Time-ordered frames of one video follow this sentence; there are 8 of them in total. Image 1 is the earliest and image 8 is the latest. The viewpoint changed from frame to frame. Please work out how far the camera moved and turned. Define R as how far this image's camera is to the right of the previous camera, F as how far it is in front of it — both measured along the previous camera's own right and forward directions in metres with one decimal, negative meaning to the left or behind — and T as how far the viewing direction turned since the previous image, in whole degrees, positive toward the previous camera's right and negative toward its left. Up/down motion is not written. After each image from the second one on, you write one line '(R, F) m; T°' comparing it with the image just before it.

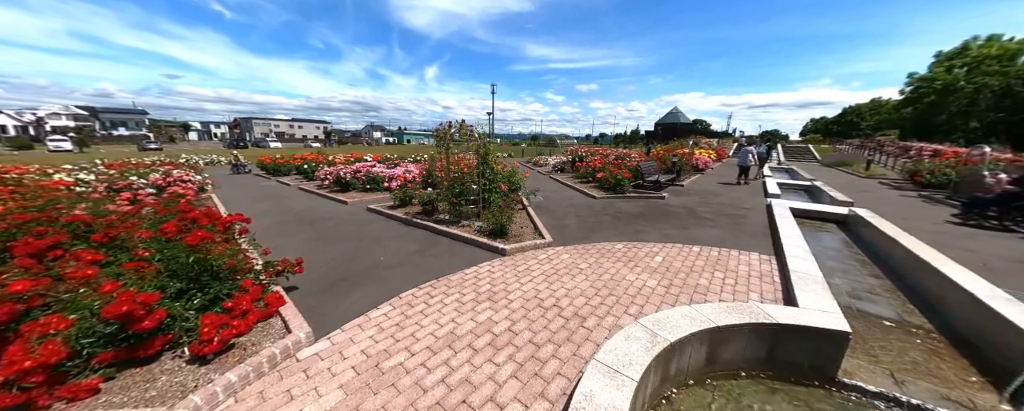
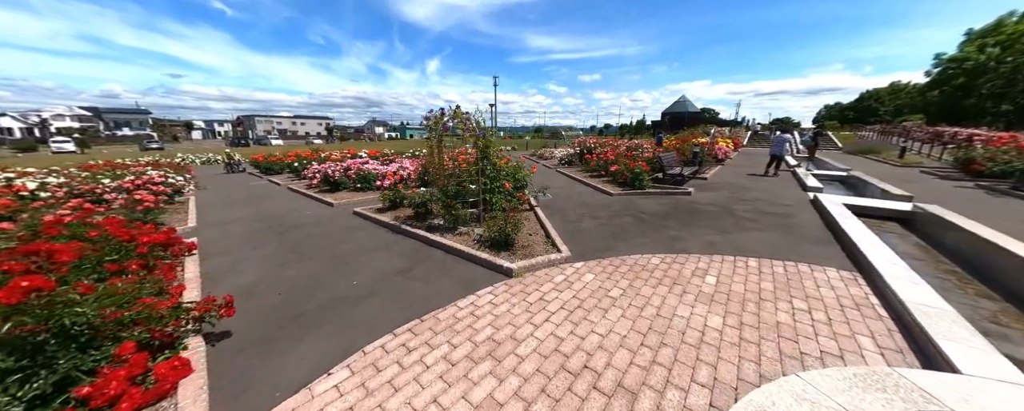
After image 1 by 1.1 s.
(0.0, +1.0) m; -1°
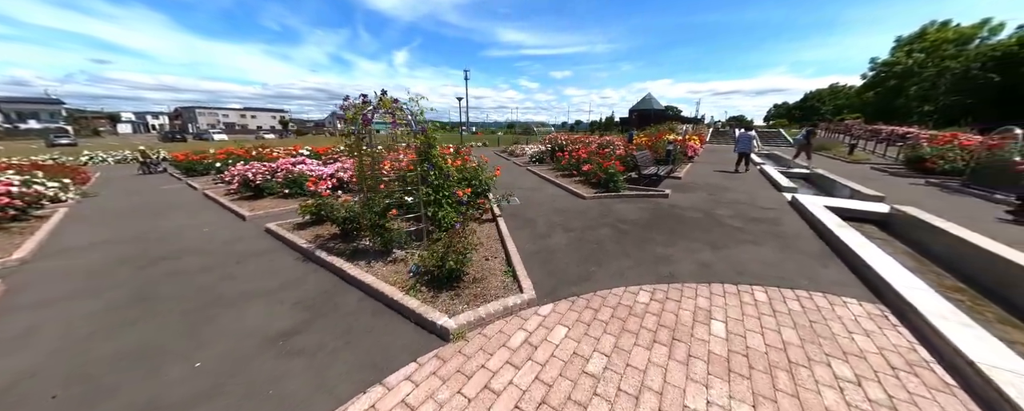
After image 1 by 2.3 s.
(+0.3, +1.0) m; +5°
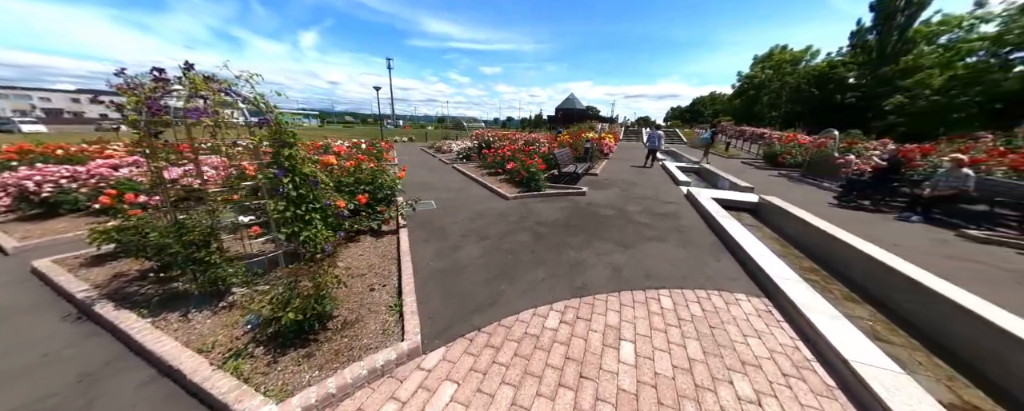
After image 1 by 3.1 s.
(+0.5, +0.5) m; +13°
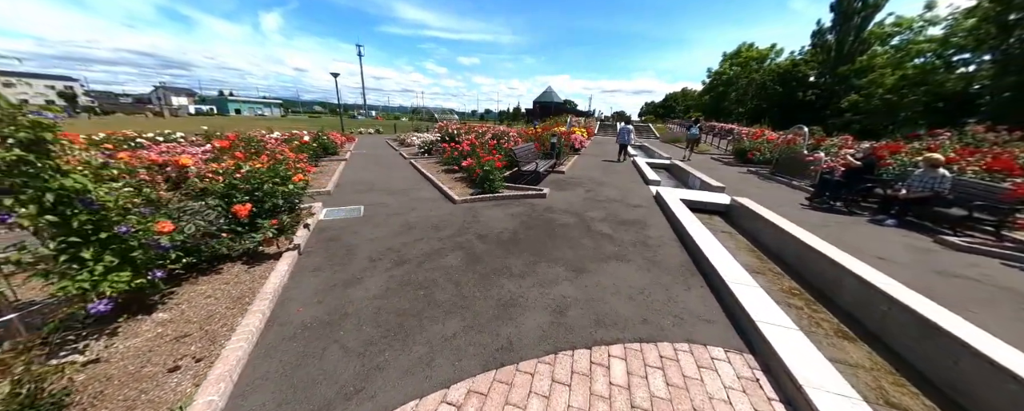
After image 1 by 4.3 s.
(+0.7, +0.9) m; +4°
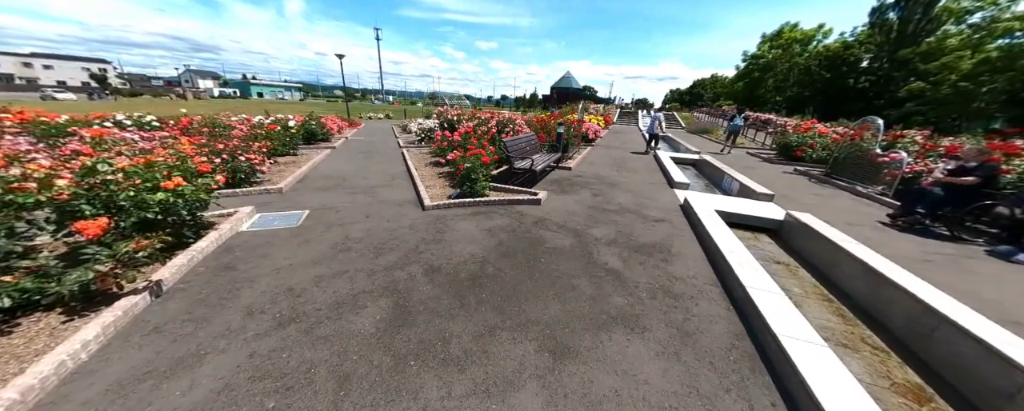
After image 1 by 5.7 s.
(+0.5, +1.3) m; -3°
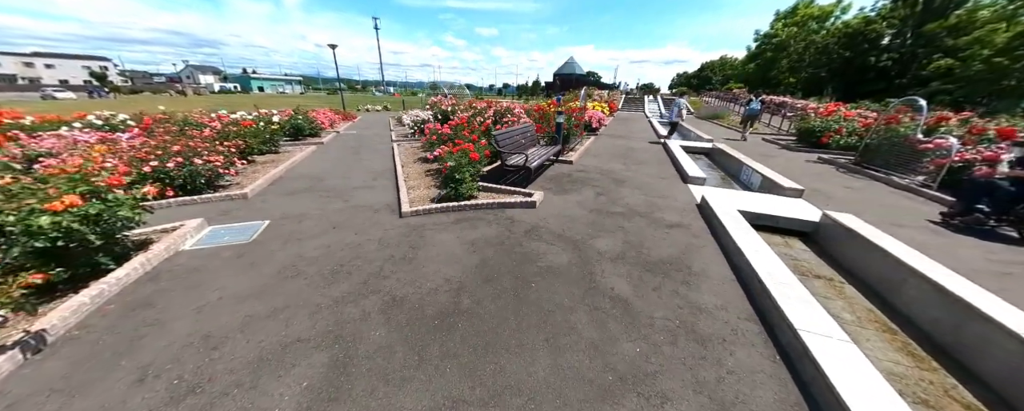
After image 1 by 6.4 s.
(+0.2, +0.6) m; -1°
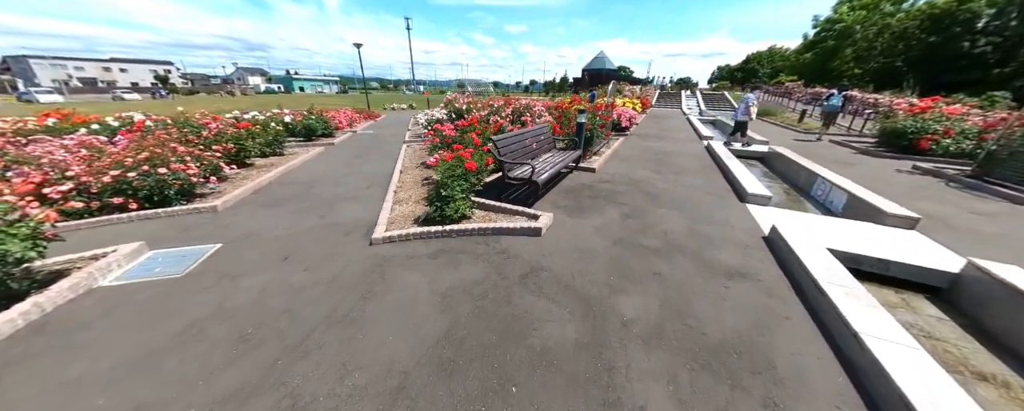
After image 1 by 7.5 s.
(+0.3, +0.9) m; -5°
